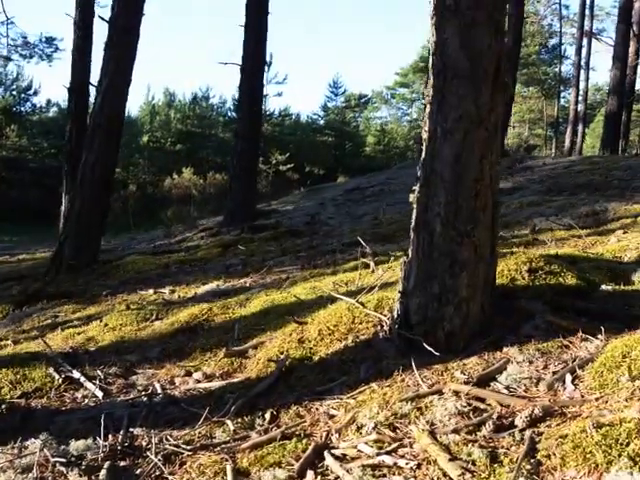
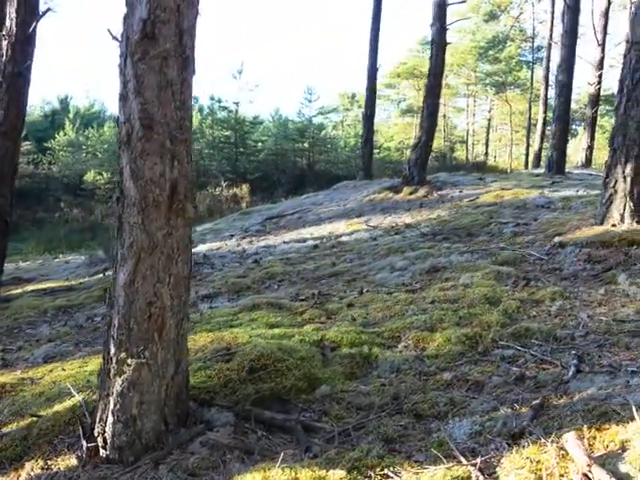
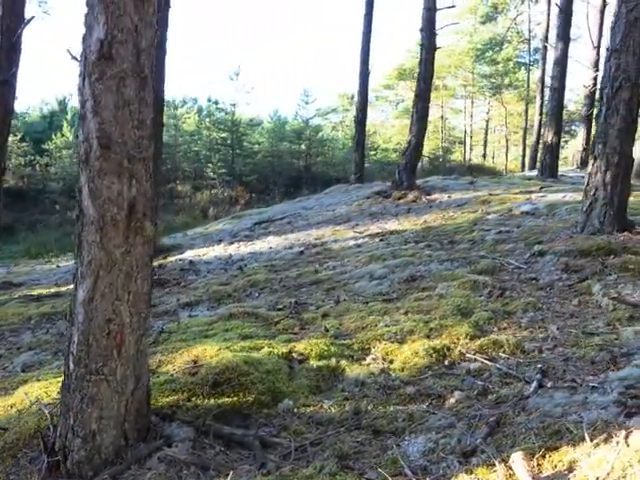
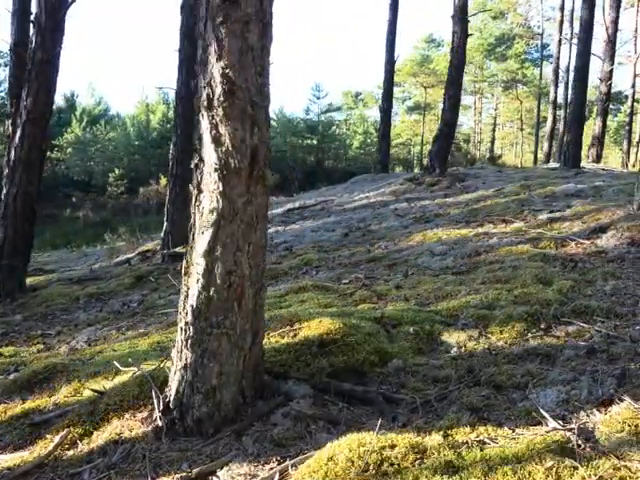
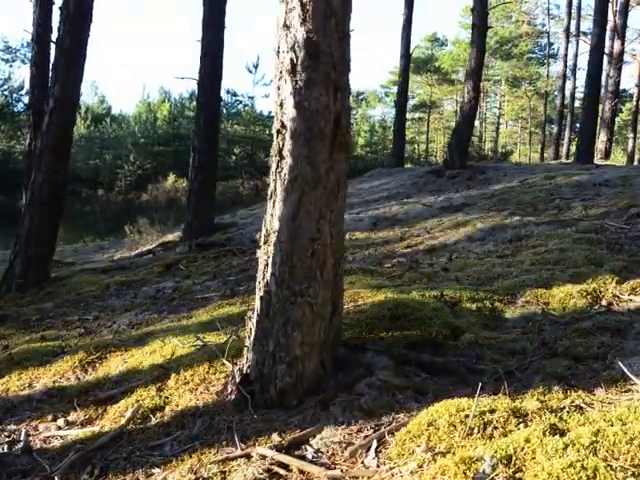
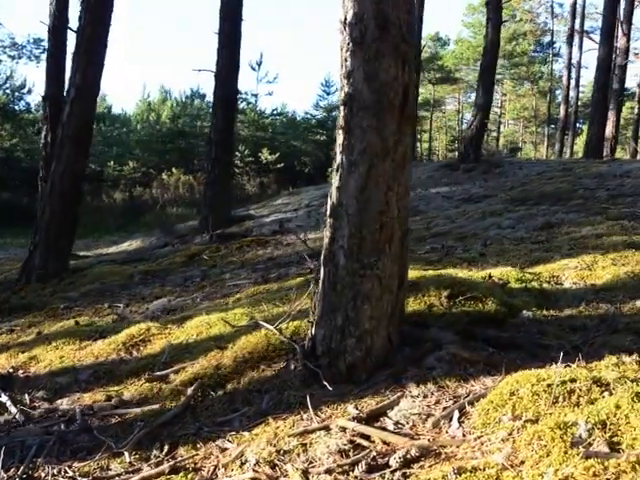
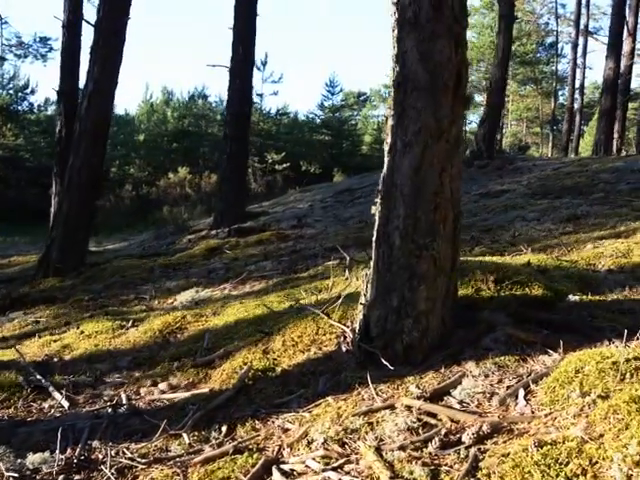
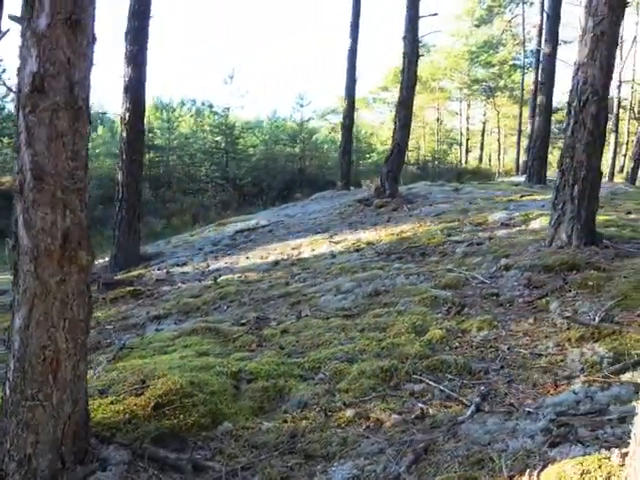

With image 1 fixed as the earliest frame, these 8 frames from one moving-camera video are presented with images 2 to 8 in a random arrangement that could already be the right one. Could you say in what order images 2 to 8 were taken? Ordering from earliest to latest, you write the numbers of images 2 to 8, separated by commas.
7, 6, 5, 4, 2, 3, 8
